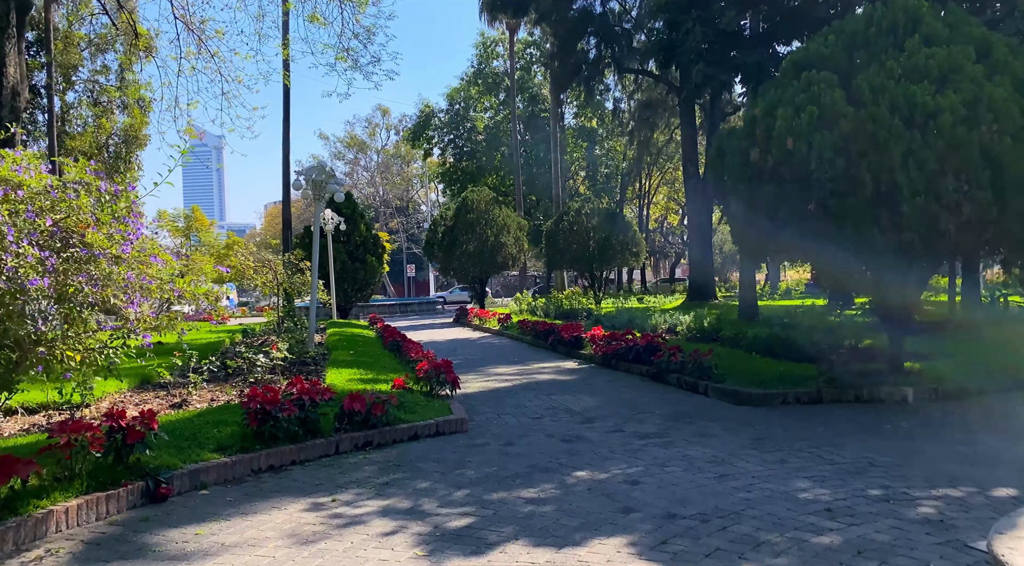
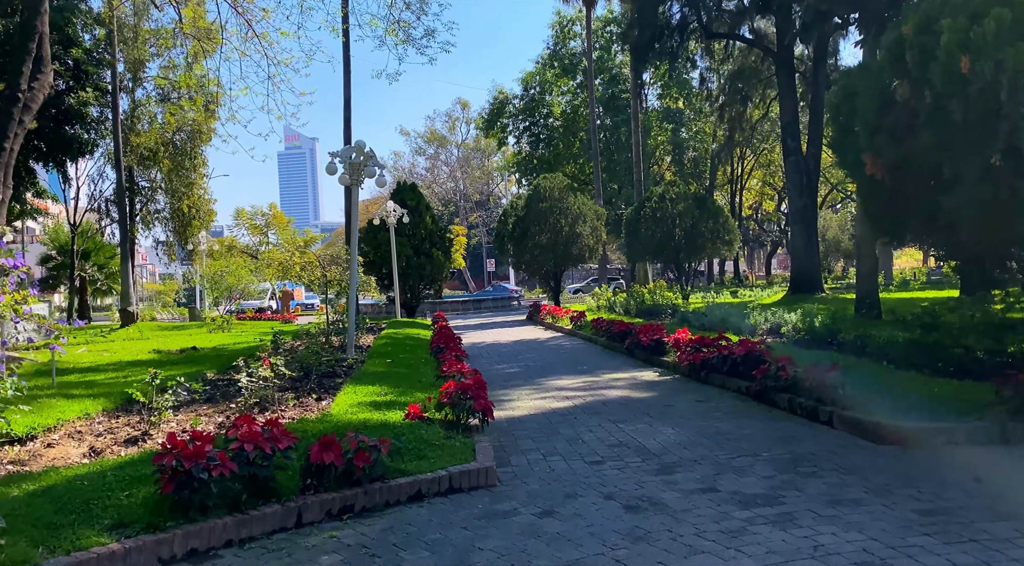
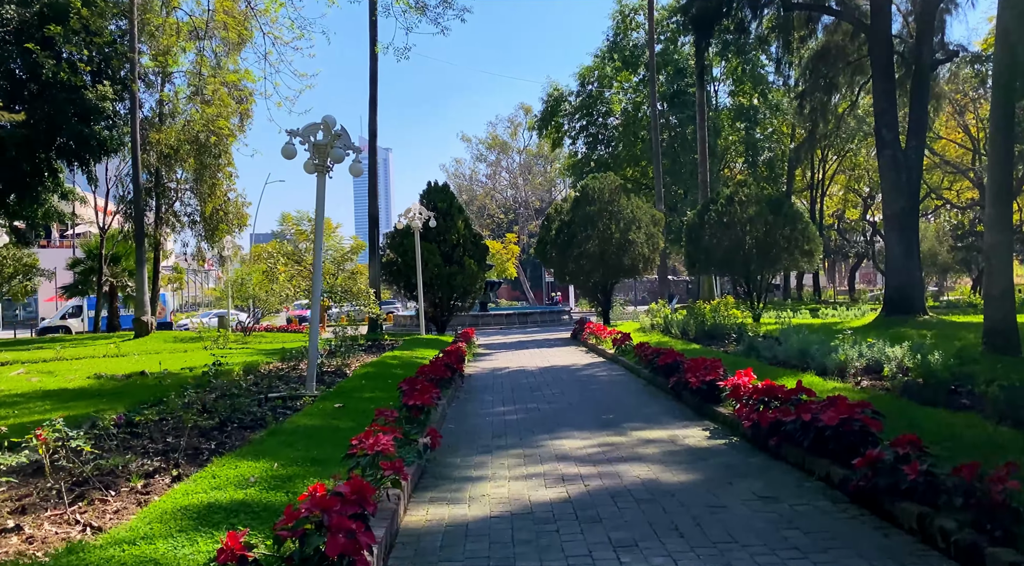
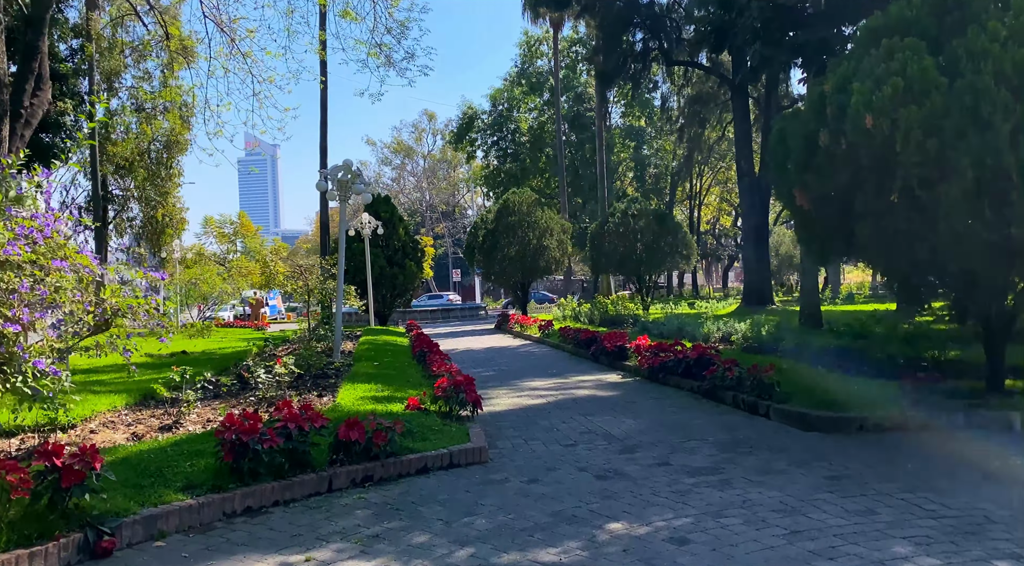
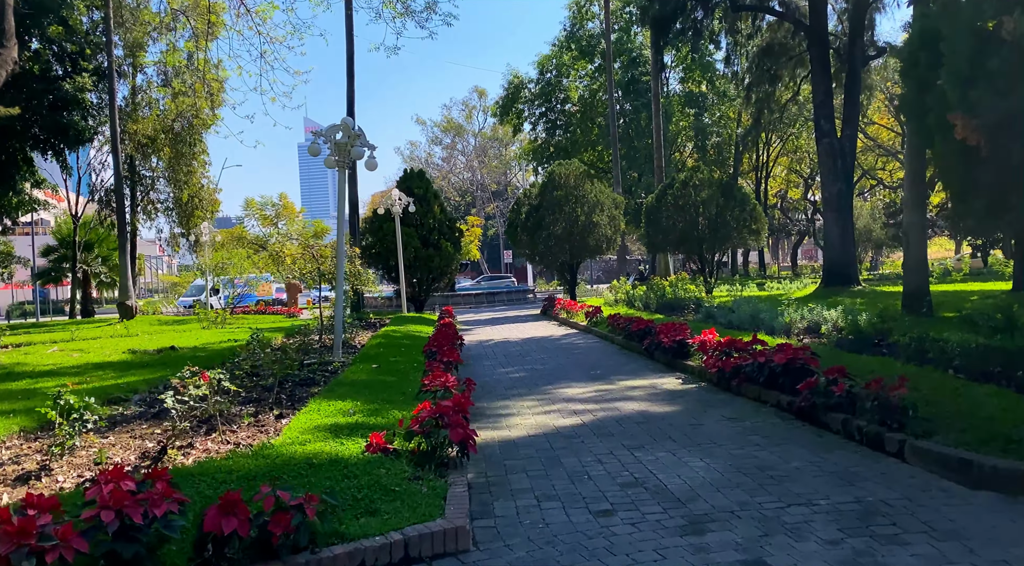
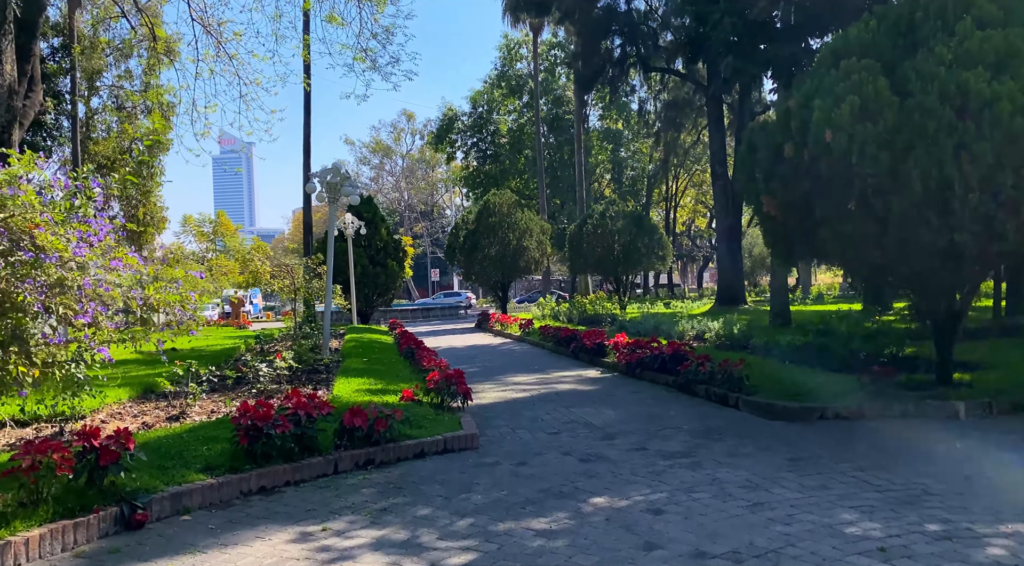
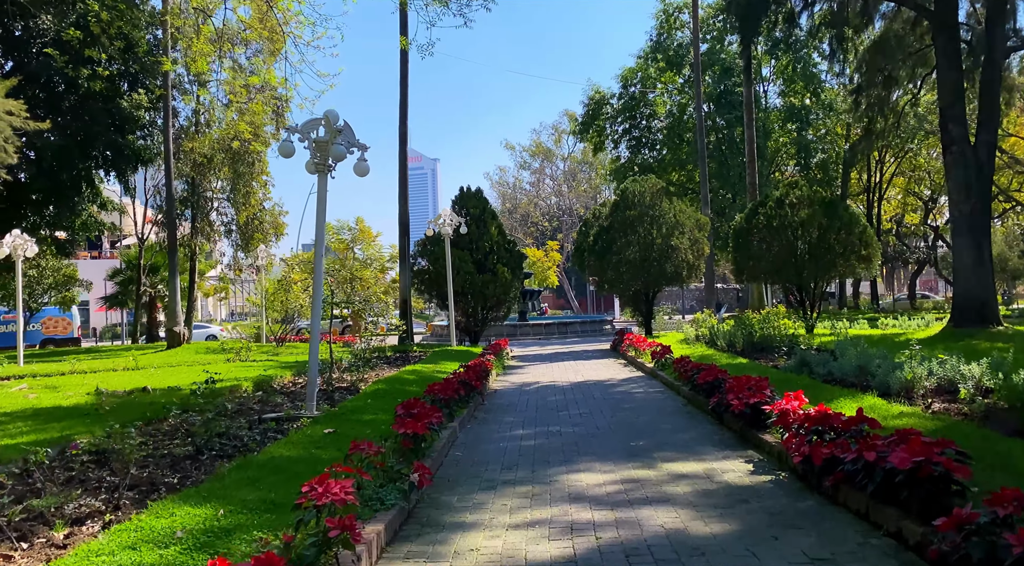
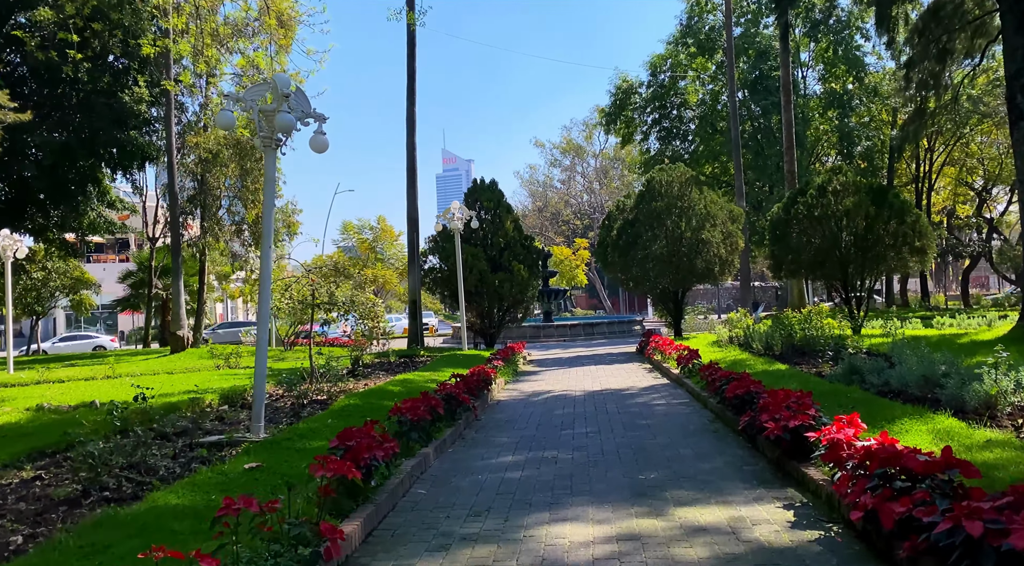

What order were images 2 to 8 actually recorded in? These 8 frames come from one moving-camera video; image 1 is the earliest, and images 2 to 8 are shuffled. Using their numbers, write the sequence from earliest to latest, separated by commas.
6, 4, 2, 5, 3, 7, 8
